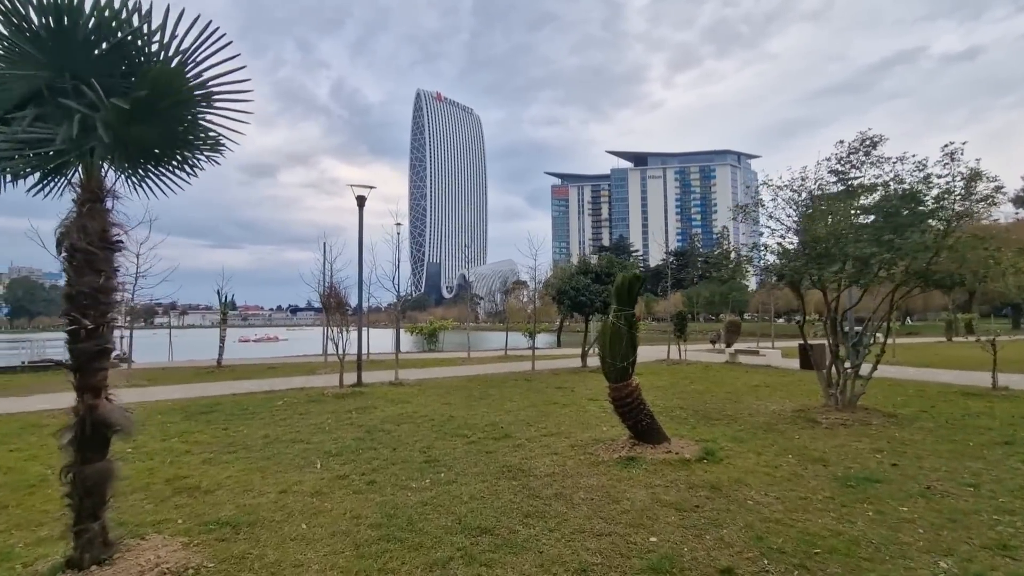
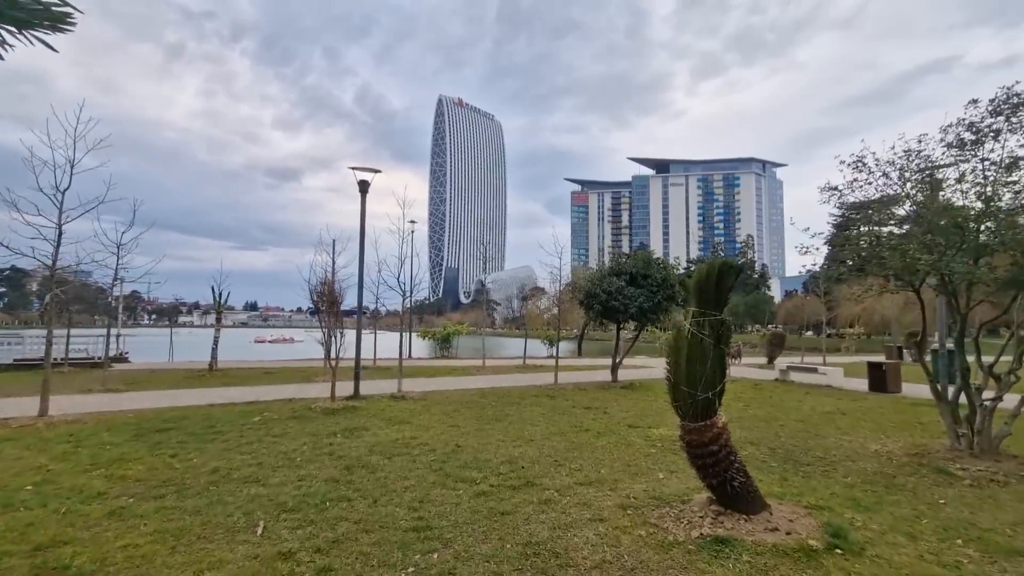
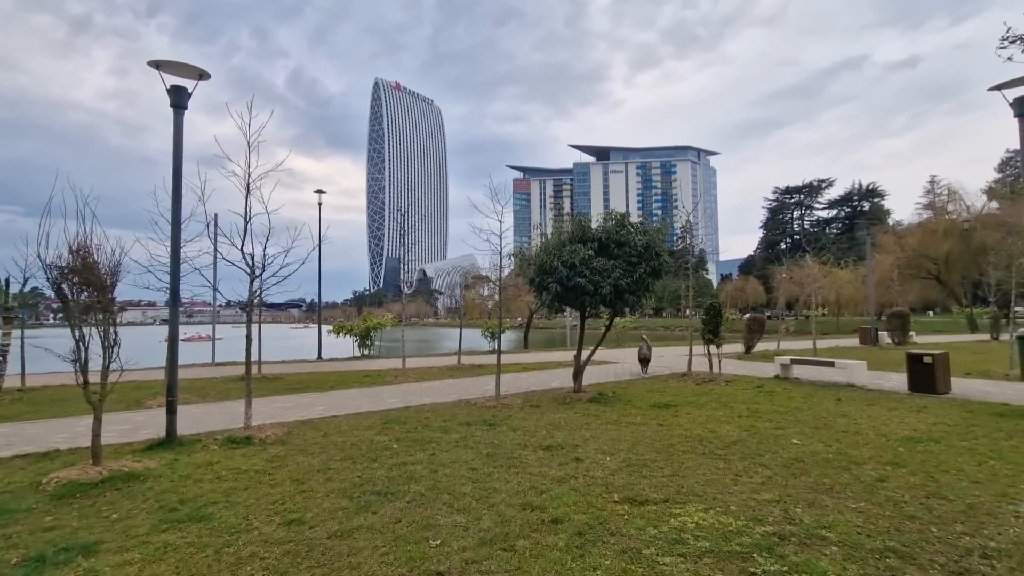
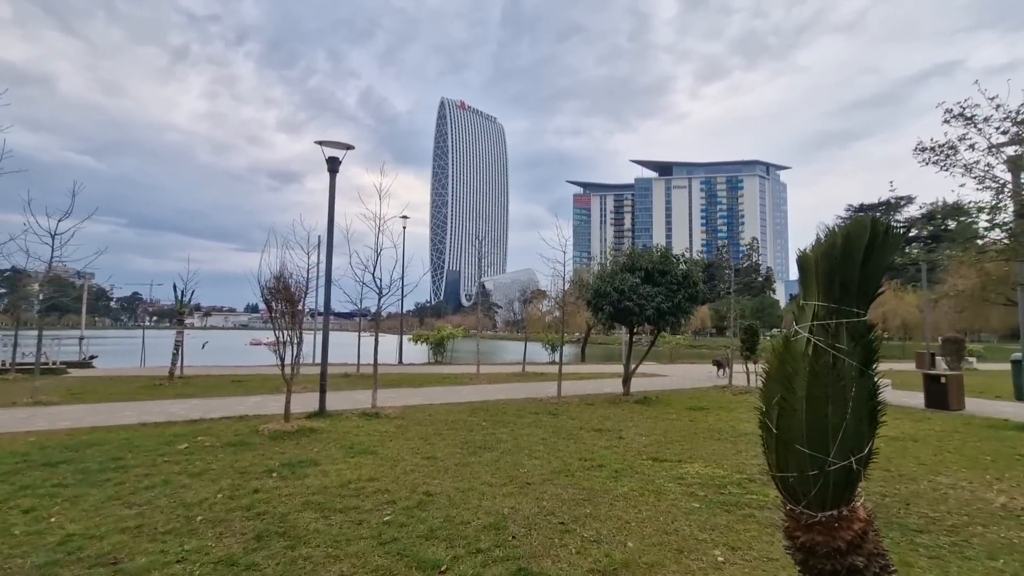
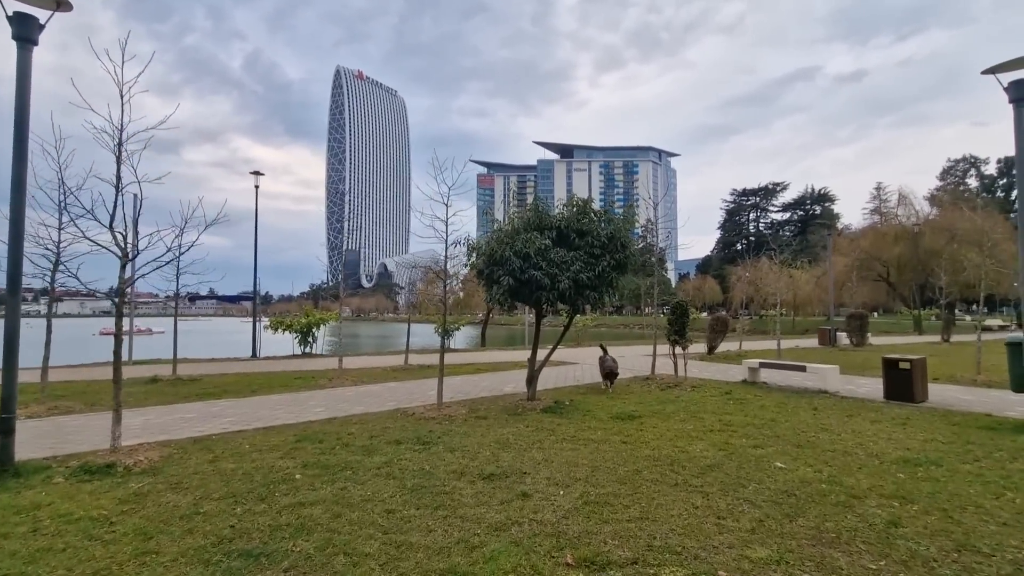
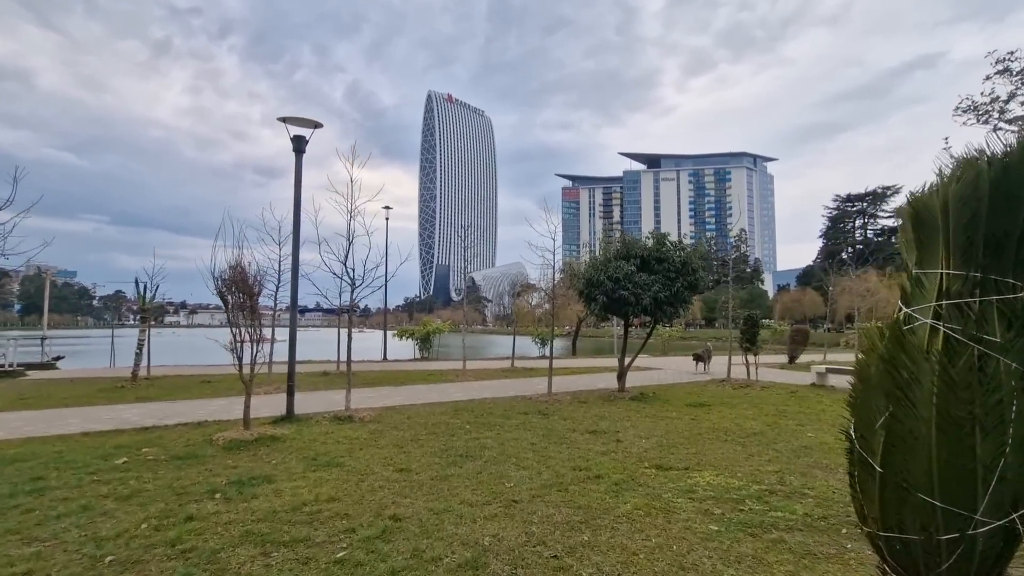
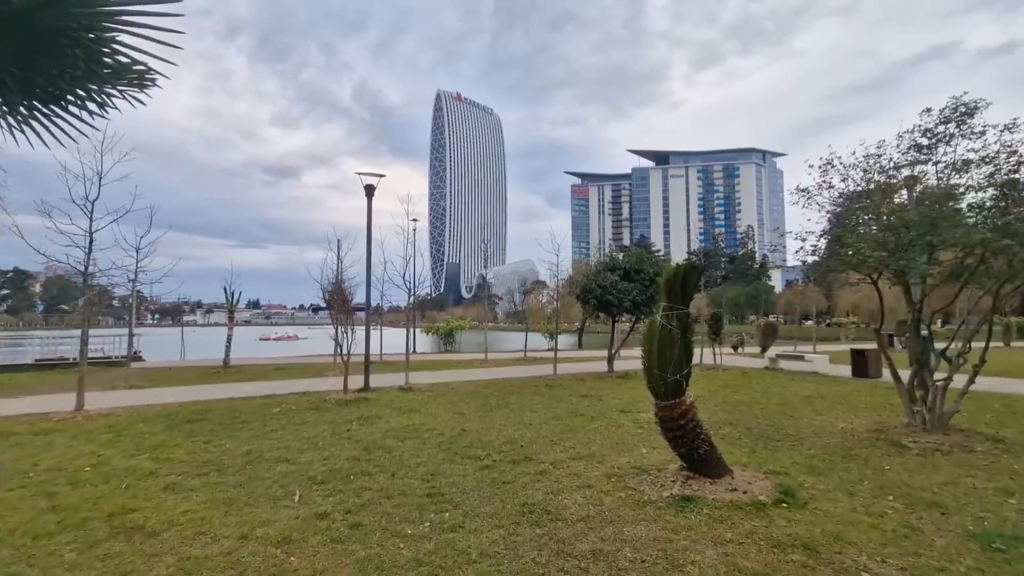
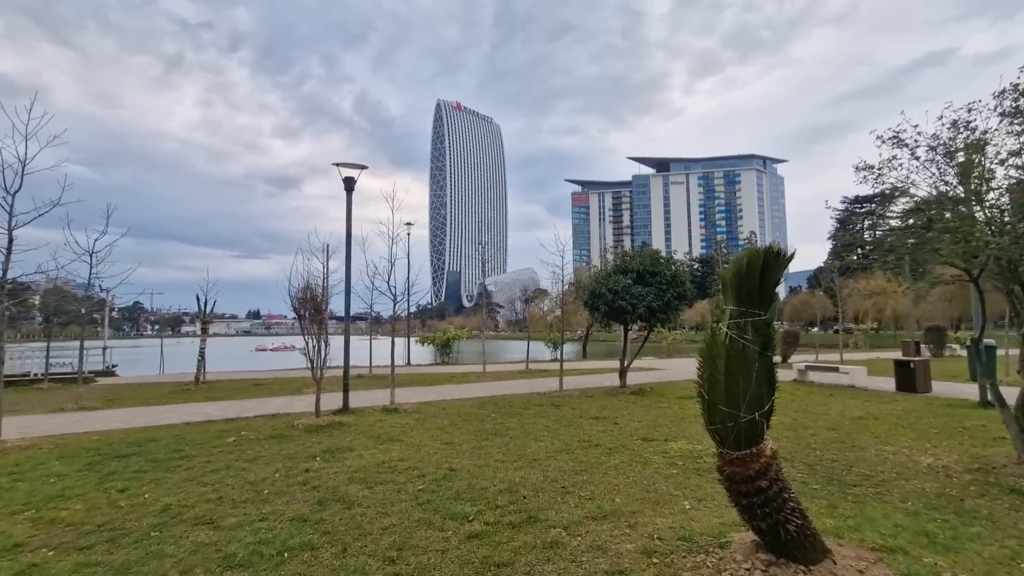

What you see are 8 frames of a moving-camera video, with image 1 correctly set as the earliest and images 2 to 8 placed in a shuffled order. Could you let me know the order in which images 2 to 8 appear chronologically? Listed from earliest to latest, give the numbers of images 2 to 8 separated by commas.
7, 2, 8, 4, 6, 3, 5
